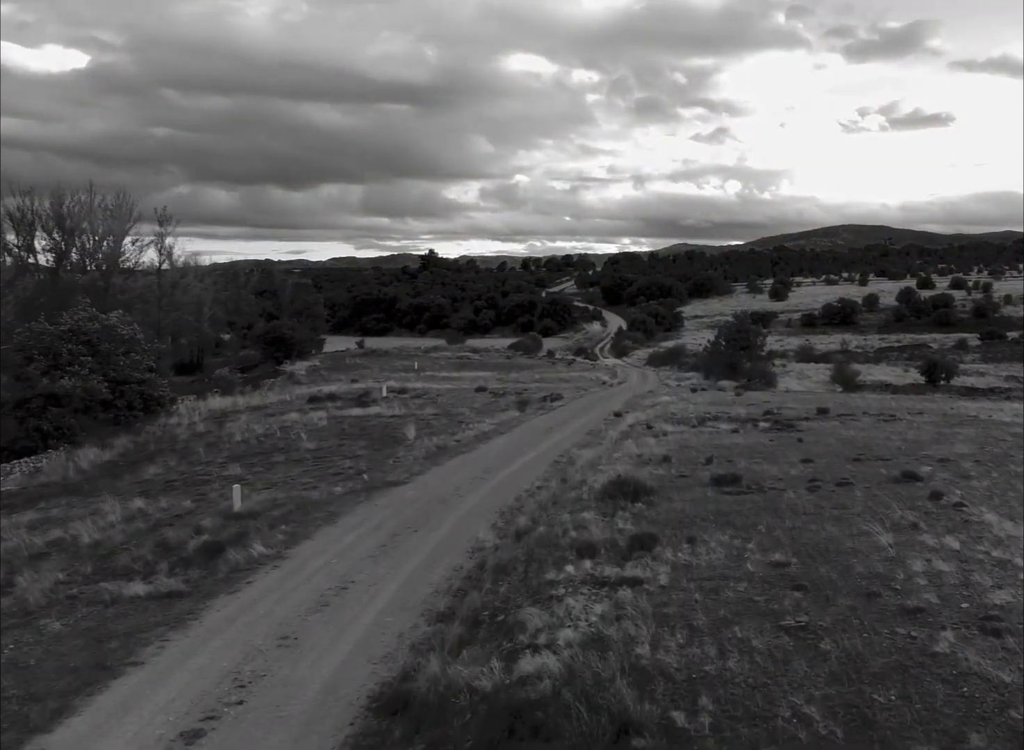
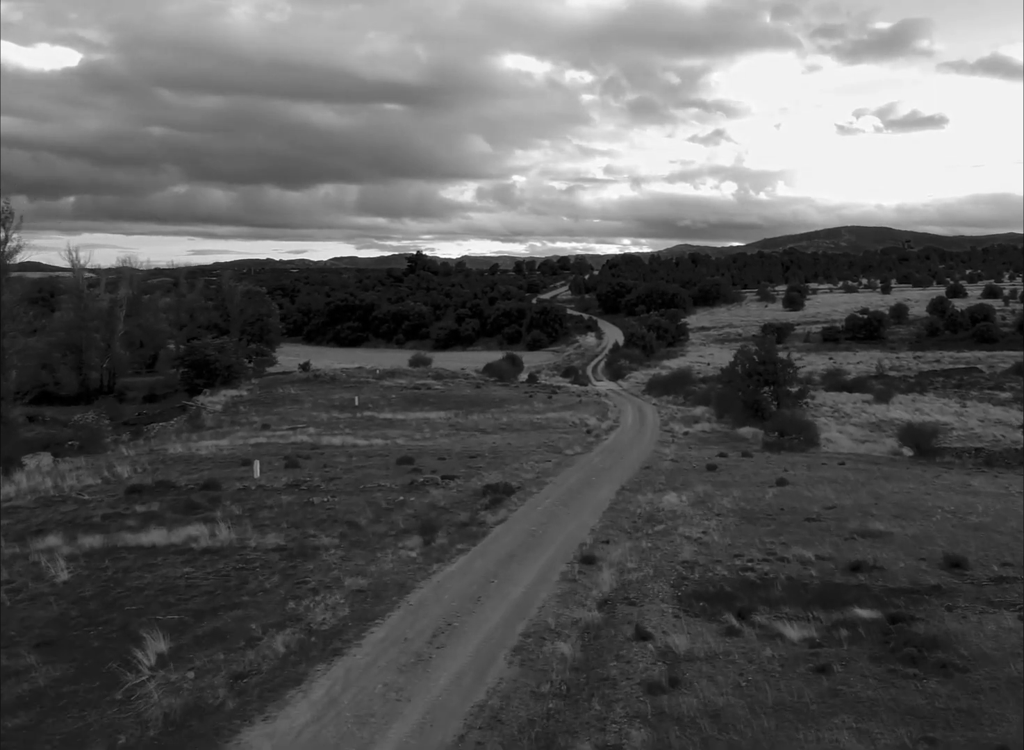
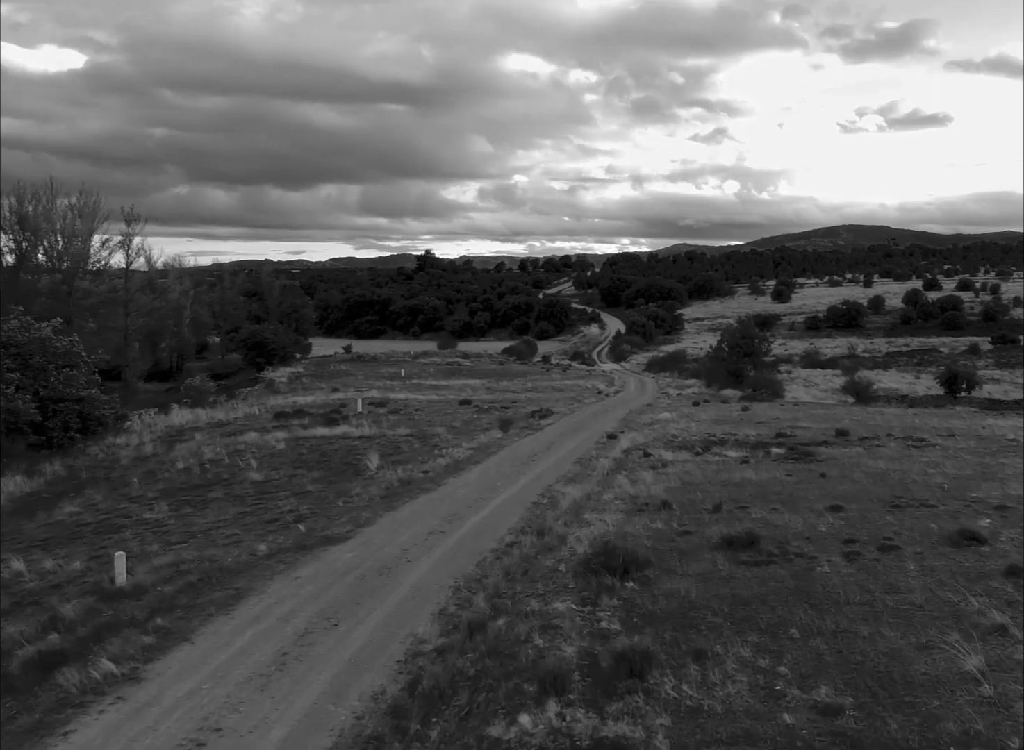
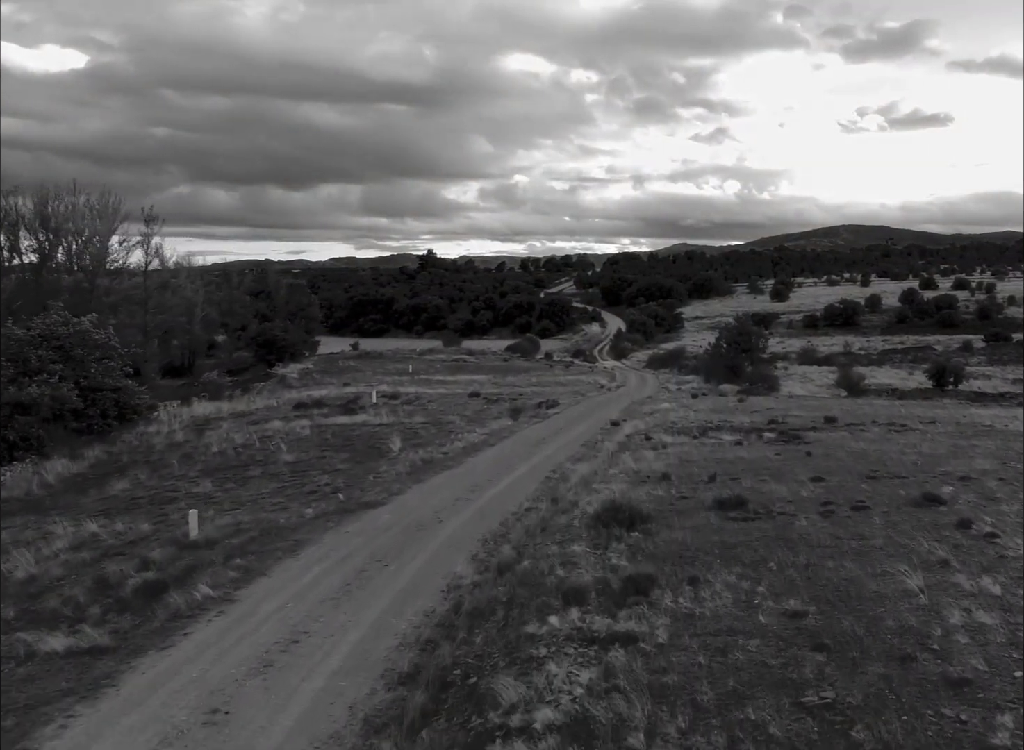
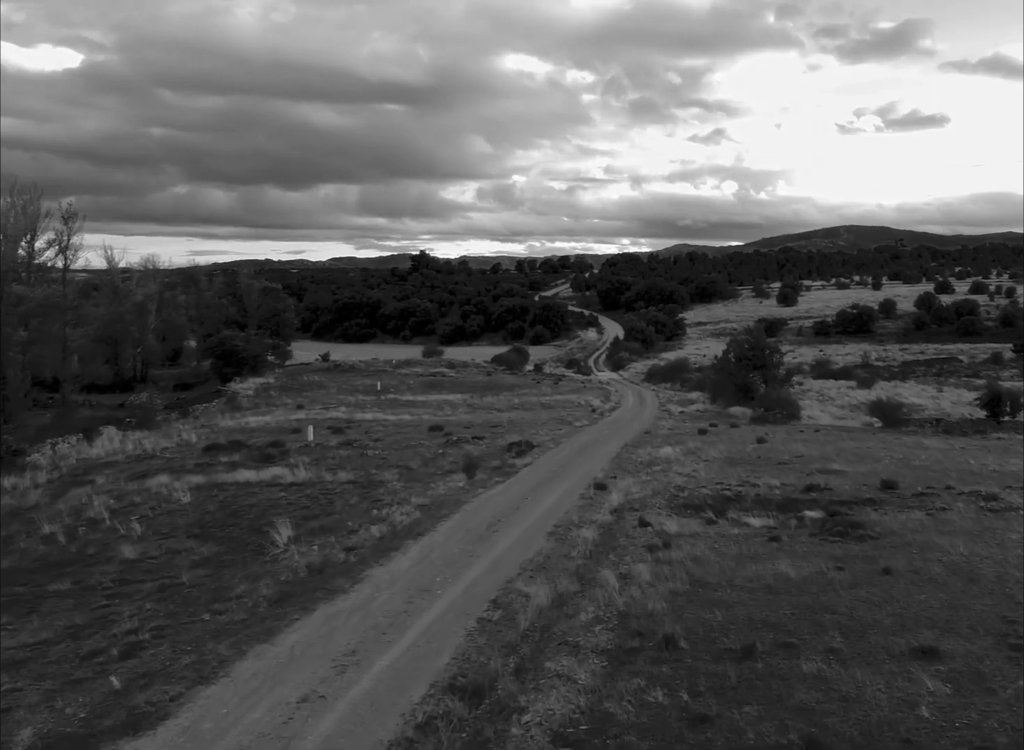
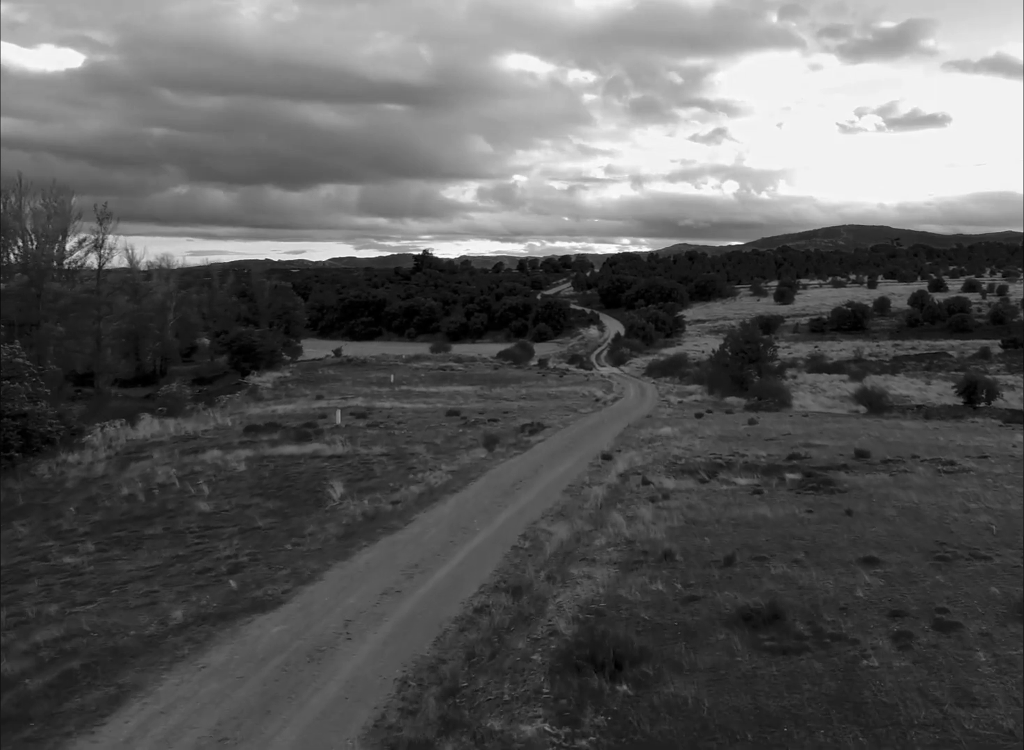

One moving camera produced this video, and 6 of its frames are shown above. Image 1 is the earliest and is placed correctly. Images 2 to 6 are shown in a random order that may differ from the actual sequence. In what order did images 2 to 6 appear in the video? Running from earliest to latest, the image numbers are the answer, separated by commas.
4, 3, 6, 5, 2
